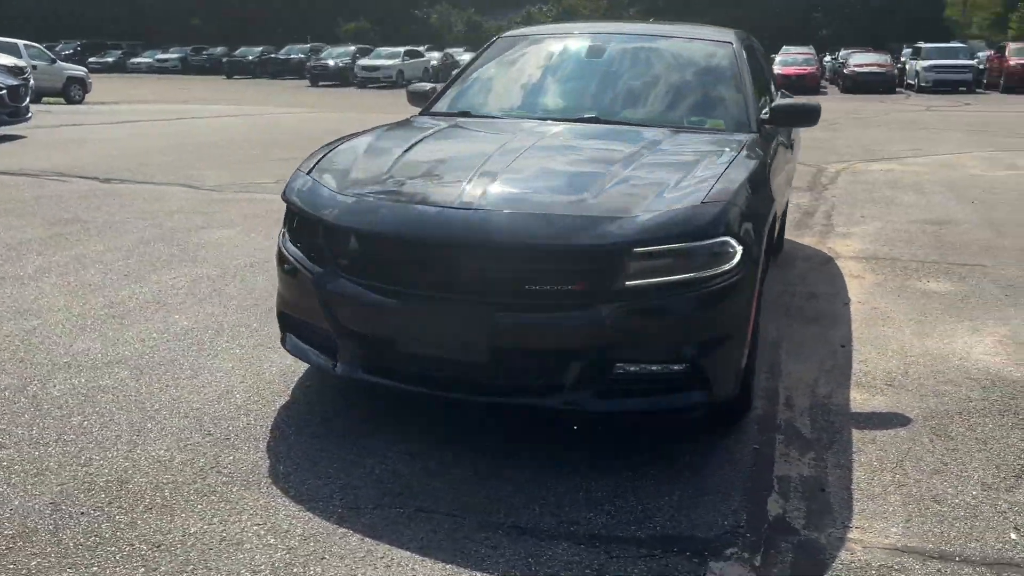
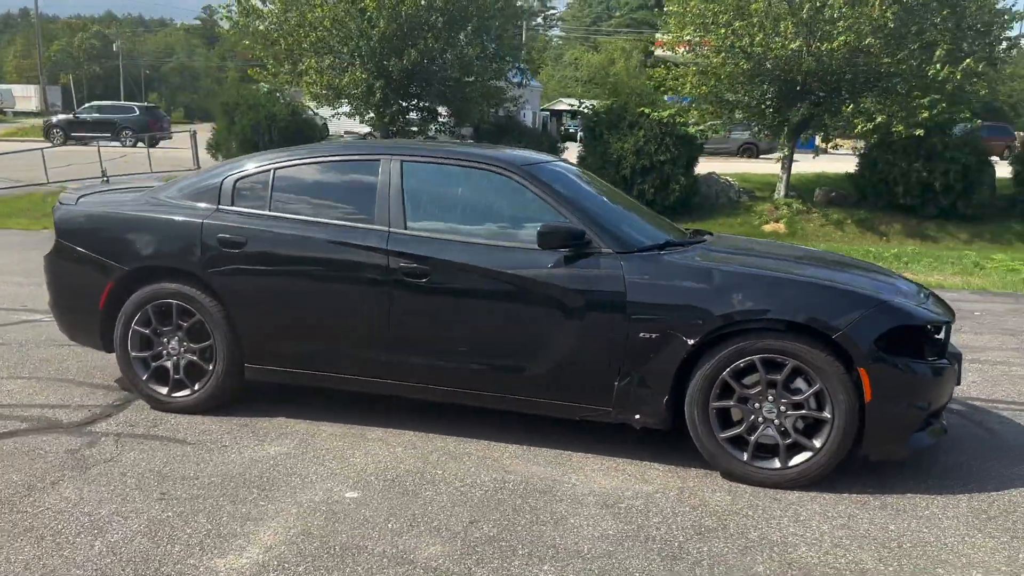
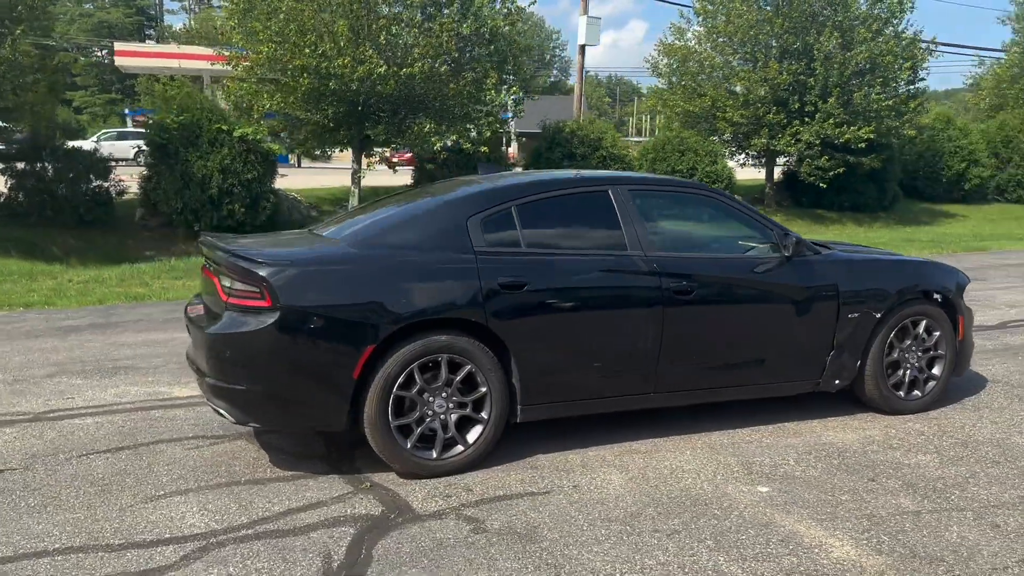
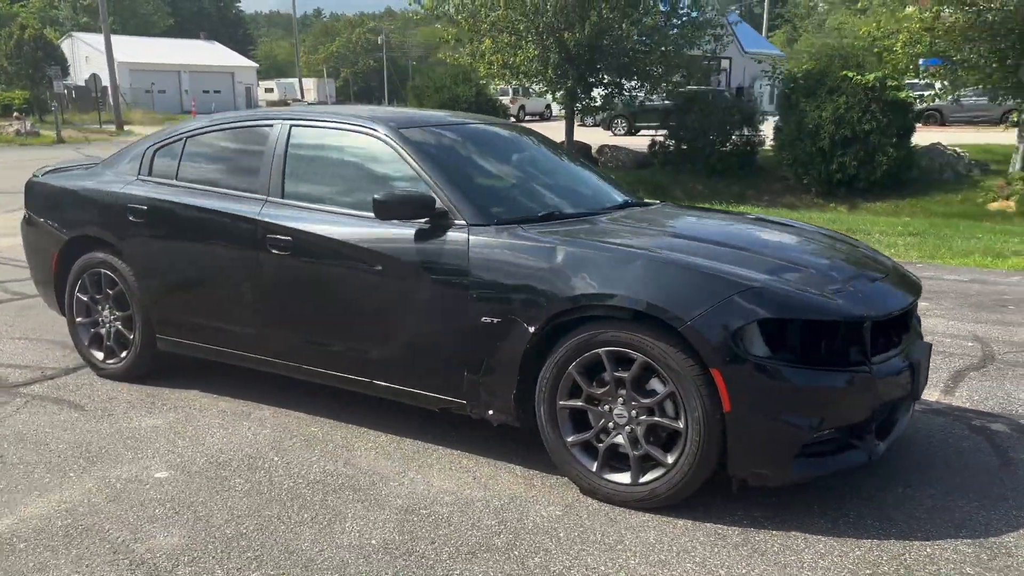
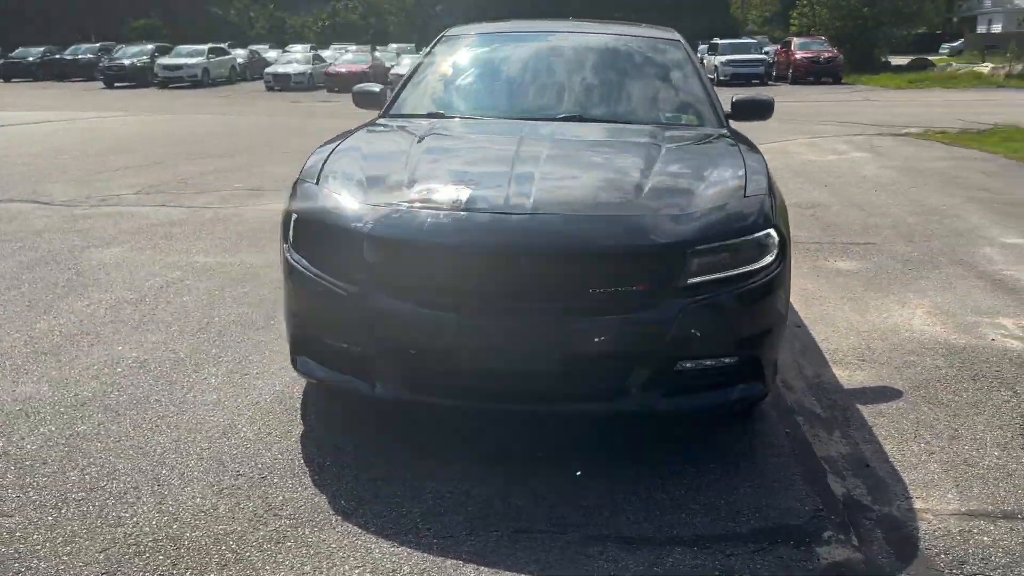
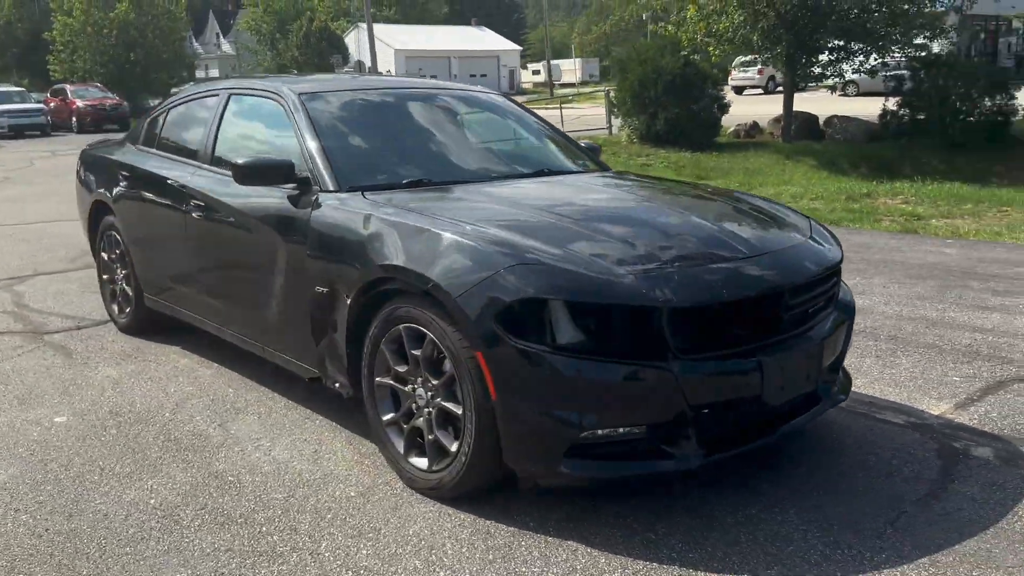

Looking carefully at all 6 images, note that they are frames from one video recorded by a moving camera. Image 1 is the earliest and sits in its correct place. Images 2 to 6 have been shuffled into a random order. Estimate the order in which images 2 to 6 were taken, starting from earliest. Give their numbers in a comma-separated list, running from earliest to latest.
5, 6, 4, 2, 3
